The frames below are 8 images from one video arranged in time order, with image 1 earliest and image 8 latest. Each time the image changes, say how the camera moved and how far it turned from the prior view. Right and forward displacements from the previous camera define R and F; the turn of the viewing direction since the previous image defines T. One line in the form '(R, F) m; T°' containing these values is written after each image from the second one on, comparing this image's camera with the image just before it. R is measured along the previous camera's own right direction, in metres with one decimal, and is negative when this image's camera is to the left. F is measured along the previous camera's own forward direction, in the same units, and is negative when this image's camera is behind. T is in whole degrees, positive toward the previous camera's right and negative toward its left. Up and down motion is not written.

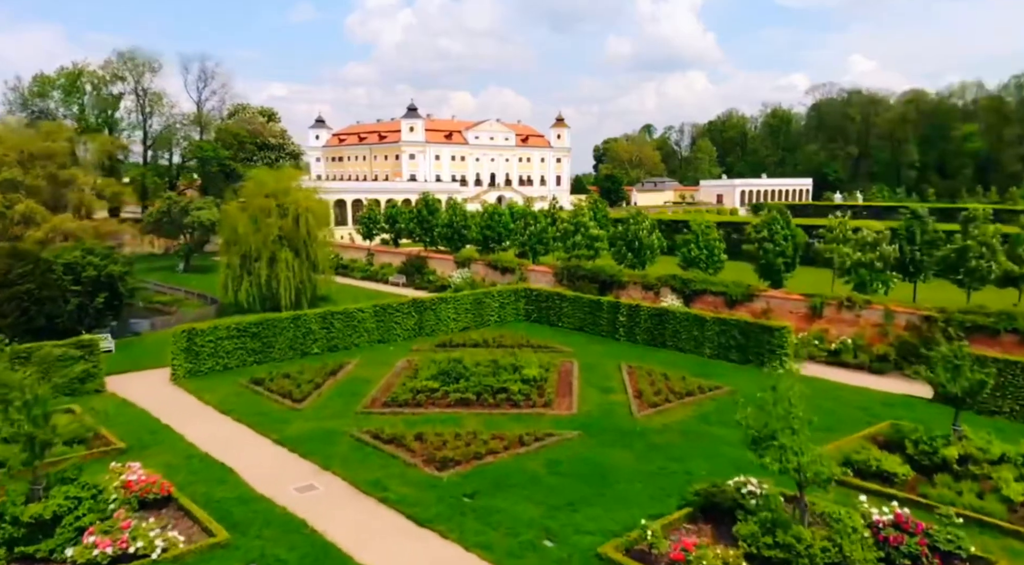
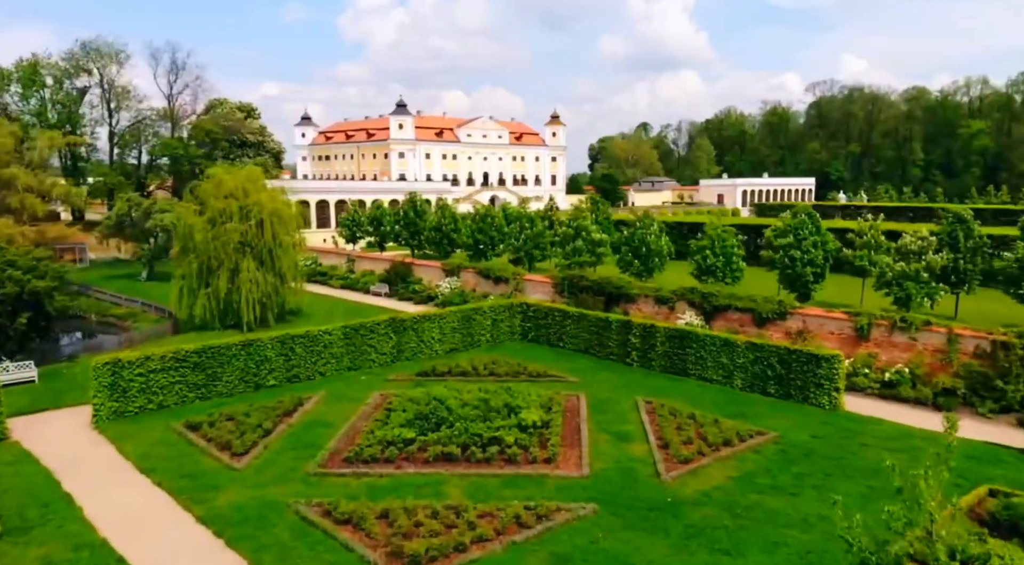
(0.0, +3.4) m; 0°
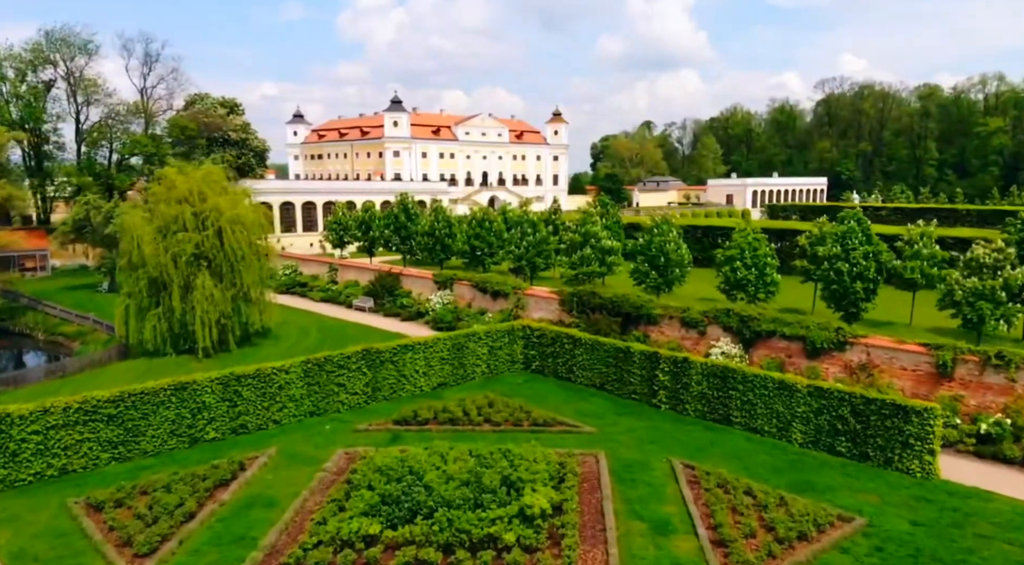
(0.0, +3.7) m; 0°
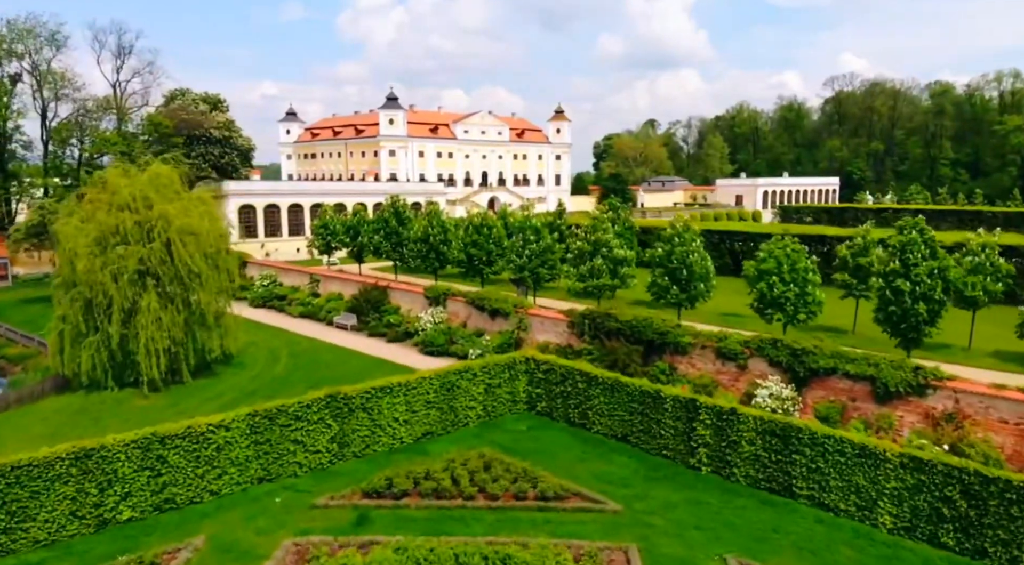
(0.0, +3.3) m; 0°
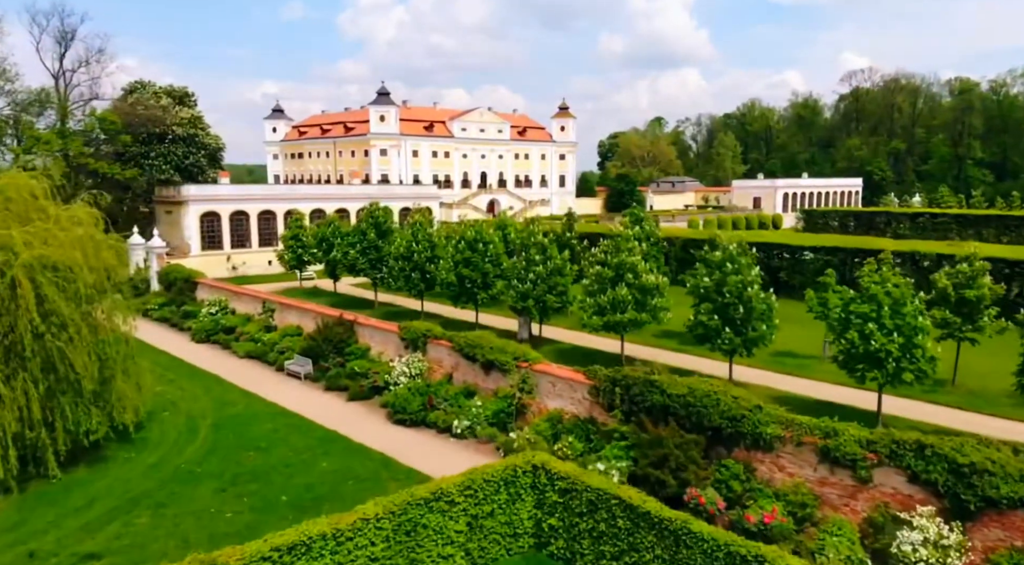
(0.0, +5.7) m; 0°
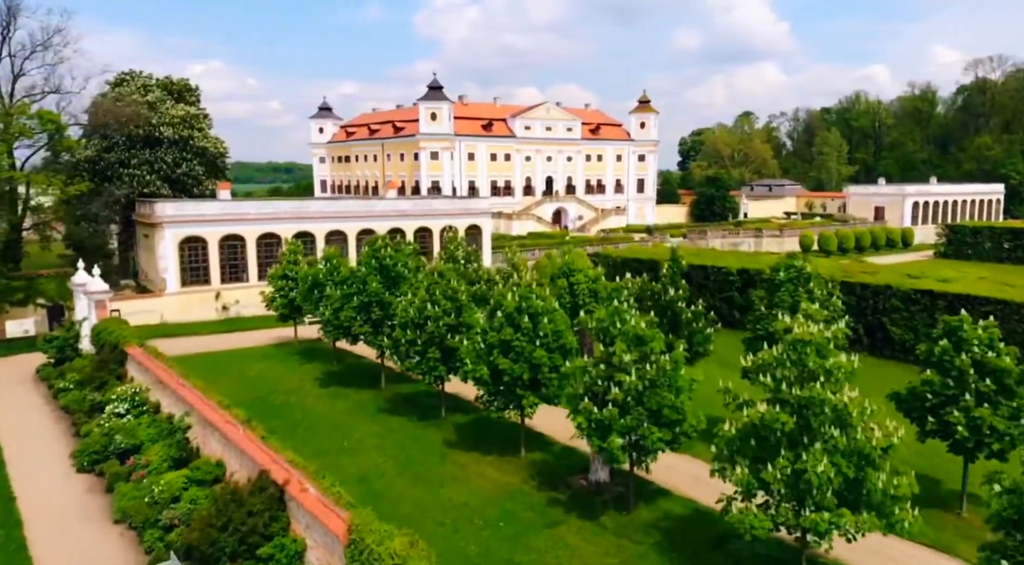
(-0.1, +10.3) m; -6°
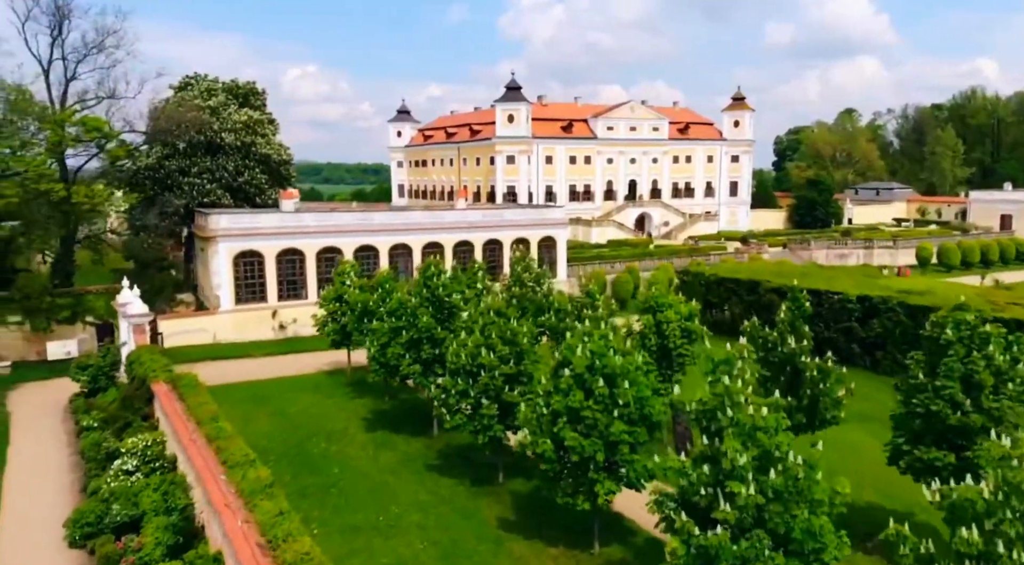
(+0.1, +3.3) m; -7°
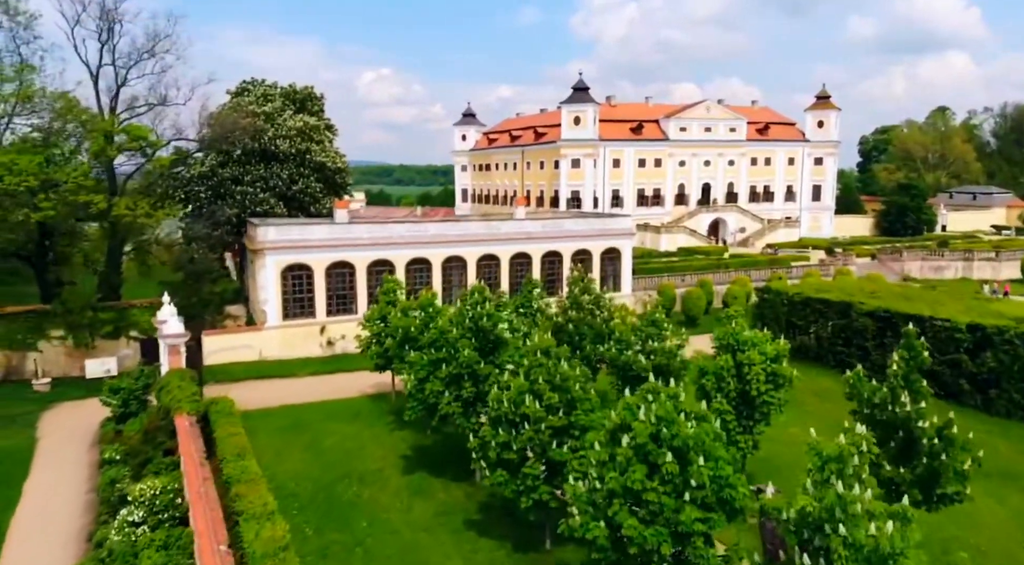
(+0.3, +2.2) m; -5°
